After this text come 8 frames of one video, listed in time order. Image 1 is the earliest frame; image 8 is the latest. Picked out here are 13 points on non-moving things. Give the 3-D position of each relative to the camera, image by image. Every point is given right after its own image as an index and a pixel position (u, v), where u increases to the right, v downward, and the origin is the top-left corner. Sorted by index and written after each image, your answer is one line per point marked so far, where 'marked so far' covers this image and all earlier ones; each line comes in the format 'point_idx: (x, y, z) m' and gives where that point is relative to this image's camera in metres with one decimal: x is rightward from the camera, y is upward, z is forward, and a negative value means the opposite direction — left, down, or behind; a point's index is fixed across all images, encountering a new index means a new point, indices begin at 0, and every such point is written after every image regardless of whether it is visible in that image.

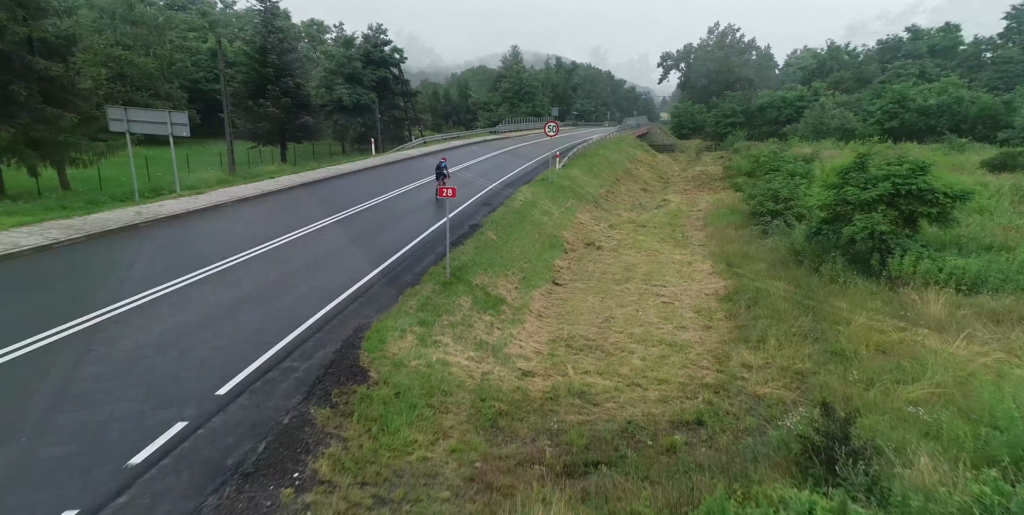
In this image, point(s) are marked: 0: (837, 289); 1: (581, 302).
0: (+6.7, -0.7, +11.3) m
1: (+1.4, -0.9, +11.3) m
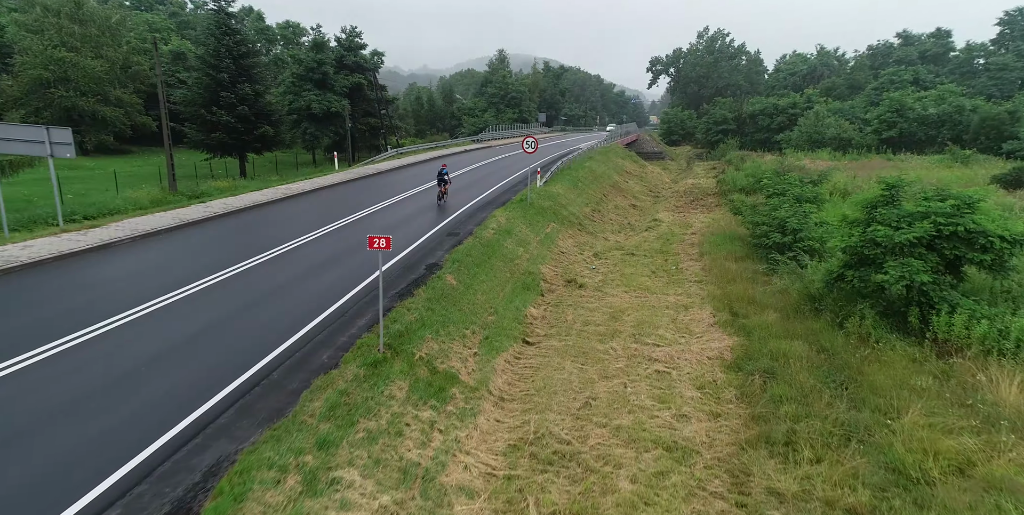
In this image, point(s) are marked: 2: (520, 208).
0: (+6.0, -1.7, +9.2) m
1: (+0.7, -1.9, +9.0) m
2: (+0.3, +1.6, +19.0) m
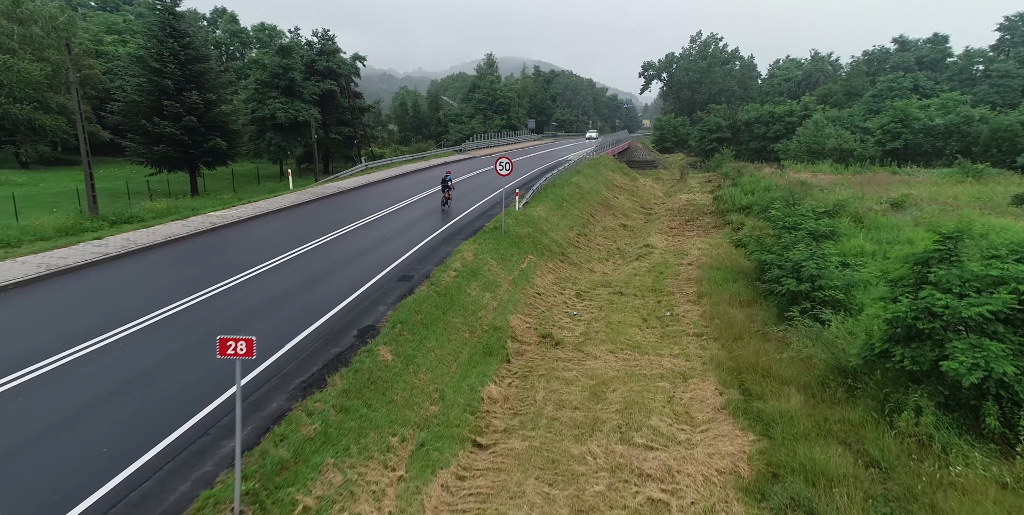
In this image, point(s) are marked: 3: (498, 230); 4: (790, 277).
0: (+5.2, -2.7, +6.7) m
1: (0.0, -3.0, +6.5) m
2: (-0.6, +0.4, +16.5) m
3: (-0.5, +0.9, +17.7) m
4: (+6.3, -0.4, +12.5) m
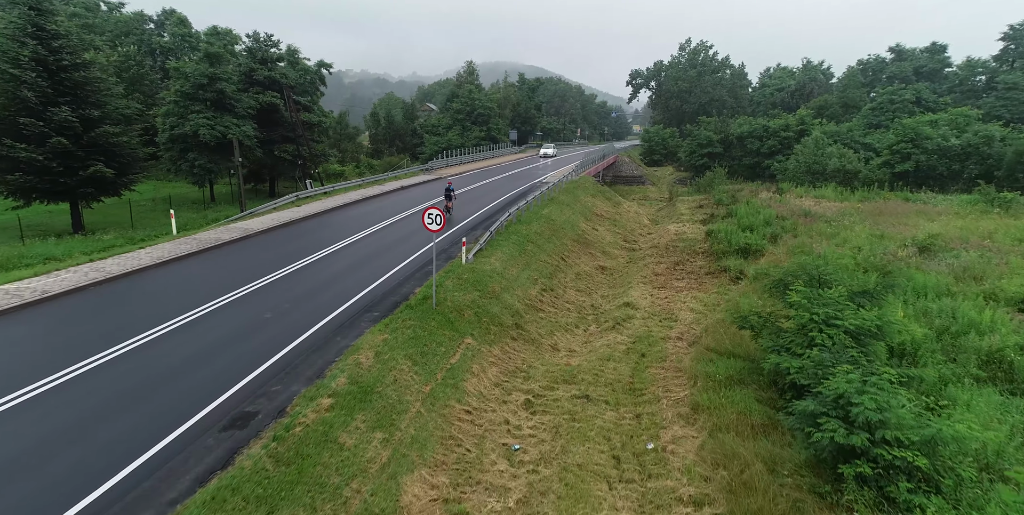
0: (+3.8, -4.6, +2.4) m
1: (-1.4, -4.8, +2.1) m
2: (-2.2, -1.5, +12.1) m
3: (-2.1, -1.1, +13.3) m
4: (+4.8, -2.3, +8.2) m
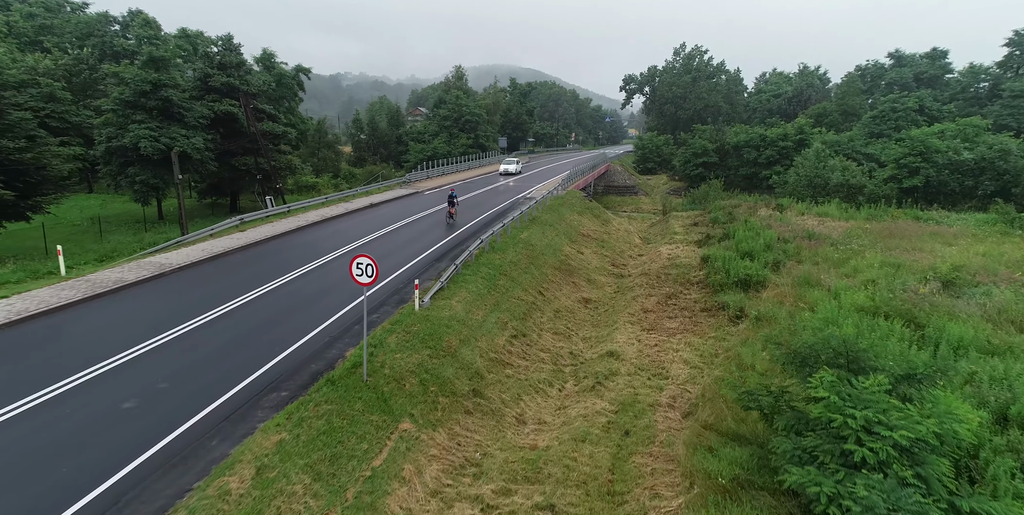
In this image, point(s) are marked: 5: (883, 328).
0: (+3.0, -5.7, -0.3) m
1: (-2.3, -5.9, -0.7) m
2: (-3.1, -2.6, +9.4) m
3: (-3.0, -2.2, +10.6) m
4: (+3.9, -3.5, +5.5) m
5: (+9.9, -1.9, +14.6) m
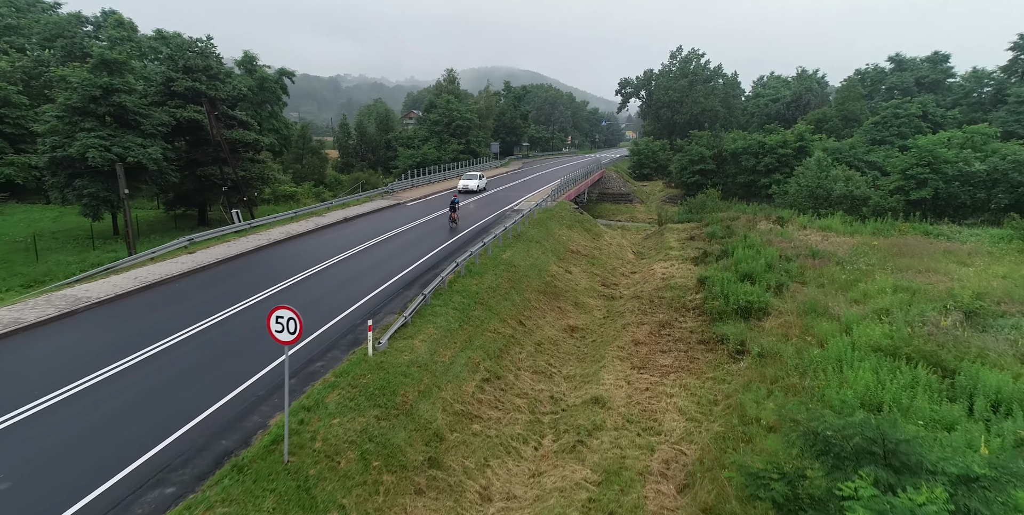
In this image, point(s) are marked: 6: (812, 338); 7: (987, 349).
0: (+2.3, -6.4, -2.2) m
1: (-2.9, -6.7, -2.6) m
2: (-3.8, -3.5, +7.4) m
3: (-3.7, -3.1, +8.6) m
4: (+3.2, -4.3, +3.6) m
5: (+9.2, -2.7, +12.7) m
6: (+9.2, -2.5, +16.8) m
7: (+12.2, -2.4, +14.0) m
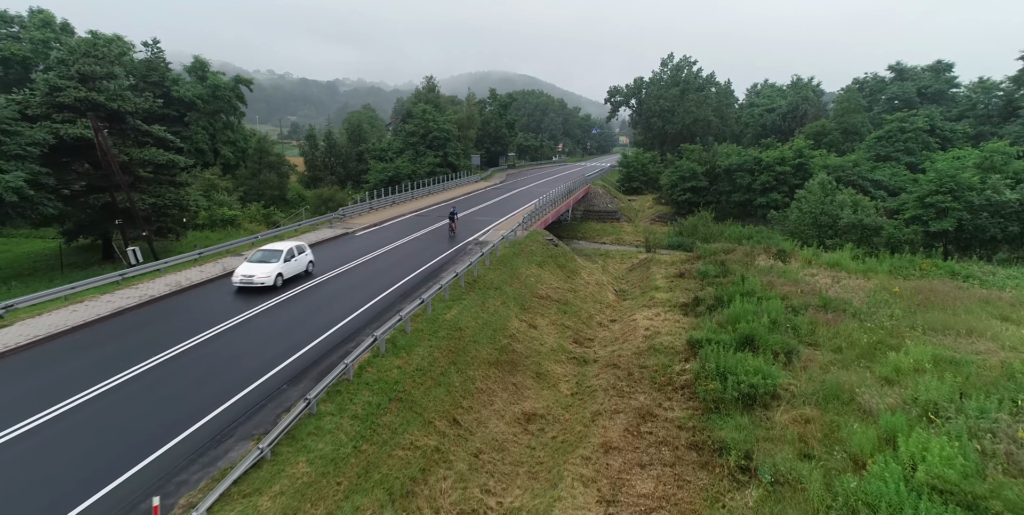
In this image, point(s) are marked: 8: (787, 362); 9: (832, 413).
0: (+0.9, -8.2, -6.8) m
1: (-4.4, -8.4, -7.3) m
2: (-5.4, -5.3, +2.8) m
3: (-5.3, -4.9, +4.0) m
4: (+1.7, -6.1, -0.9) m
5: (+7.5, -4.6, +8.3) m
6: (+7.4, -4.4, +12.4) m
7: (+10.5, -4.3, +9.7) m
8: (+9.1, -3.3, +17.8) m
9: (+8.4, -4.0, +14.3) m
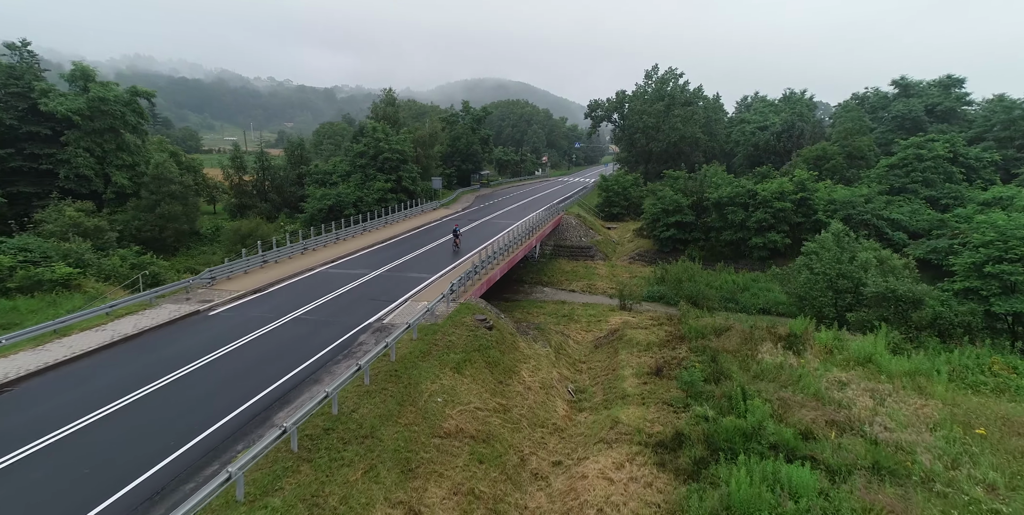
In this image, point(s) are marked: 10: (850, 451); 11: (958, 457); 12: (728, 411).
0: (-1.7, -11.1, -15.4) m
1: (-6.9, -11.3, -16.0) m
2: (-8.2, -8.3, -5.9) m
3: (-8.1, -8.0, -4.7) m
4: (-1.0, -9.1, -9.5) m
5: (+4.6, -7.9, -0.1) m
6: (+4.4, -7.7, +4.0) m
7: (+7.6, -7.6, +1.4) m
8: (+5.9, -6.7, +9.5) m
9: (+5.4, -7.3, +6.0) m
10: (+9.3, -5.1, +14.7) m
11: (+11.7, -5.3, +14.0) m
12: (+6.9, -4.6, +16.4) m
